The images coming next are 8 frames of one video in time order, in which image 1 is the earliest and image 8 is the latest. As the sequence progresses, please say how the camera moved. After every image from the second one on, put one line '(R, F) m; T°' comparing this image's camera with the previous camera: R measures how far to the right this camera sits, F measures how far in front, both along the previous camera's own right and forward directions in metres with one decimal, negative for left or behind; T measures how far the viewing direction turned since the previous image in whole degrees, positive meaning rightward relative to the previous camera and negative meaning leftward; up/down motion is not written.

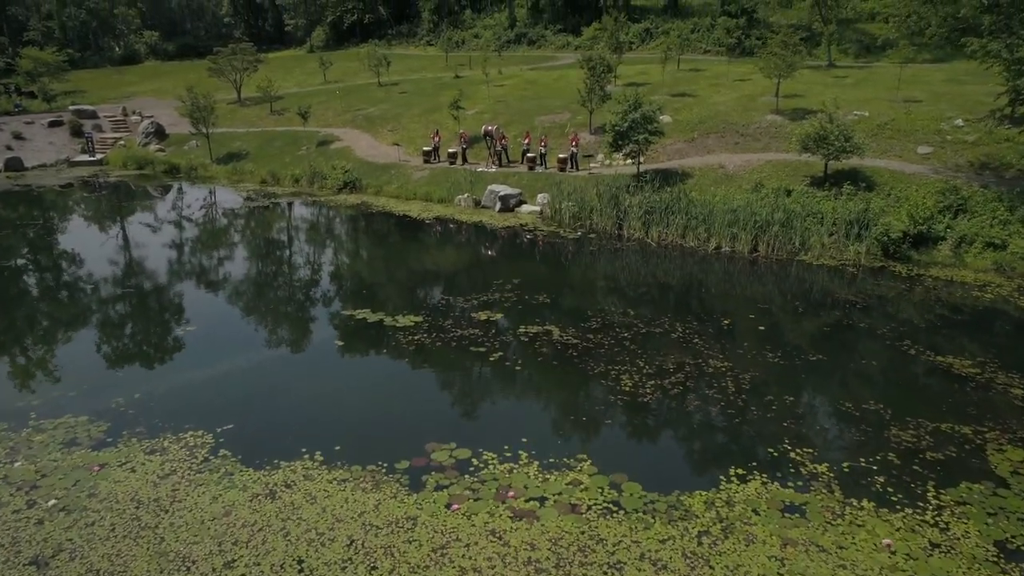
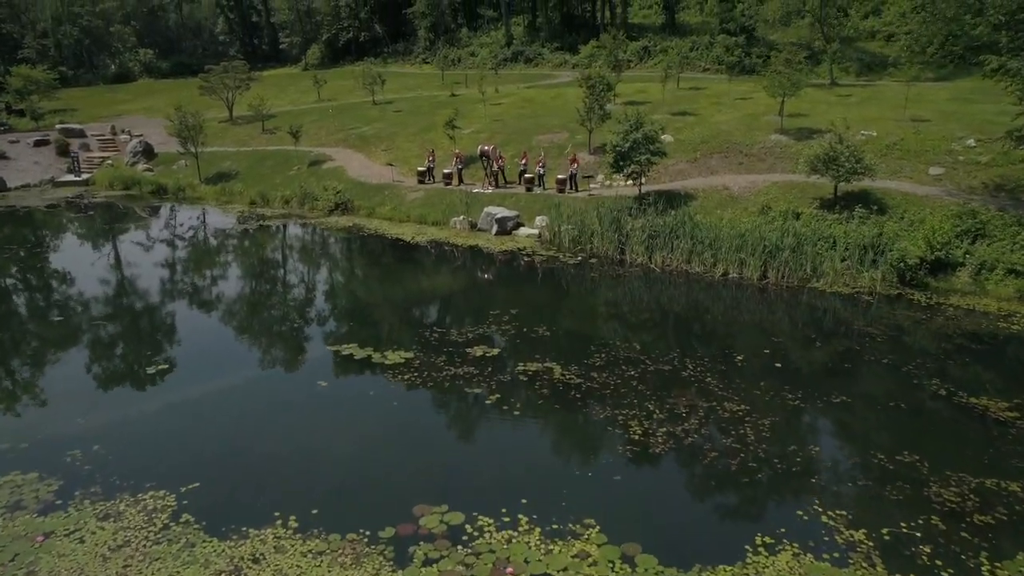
(0.0, +1.5) m; 0°
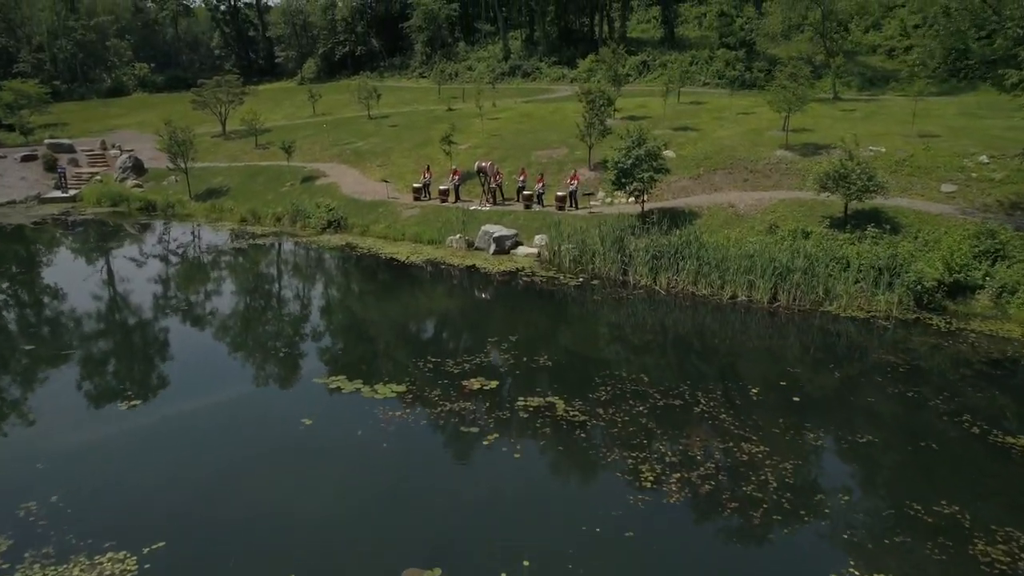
(-0.1, +1.3) m; 0°
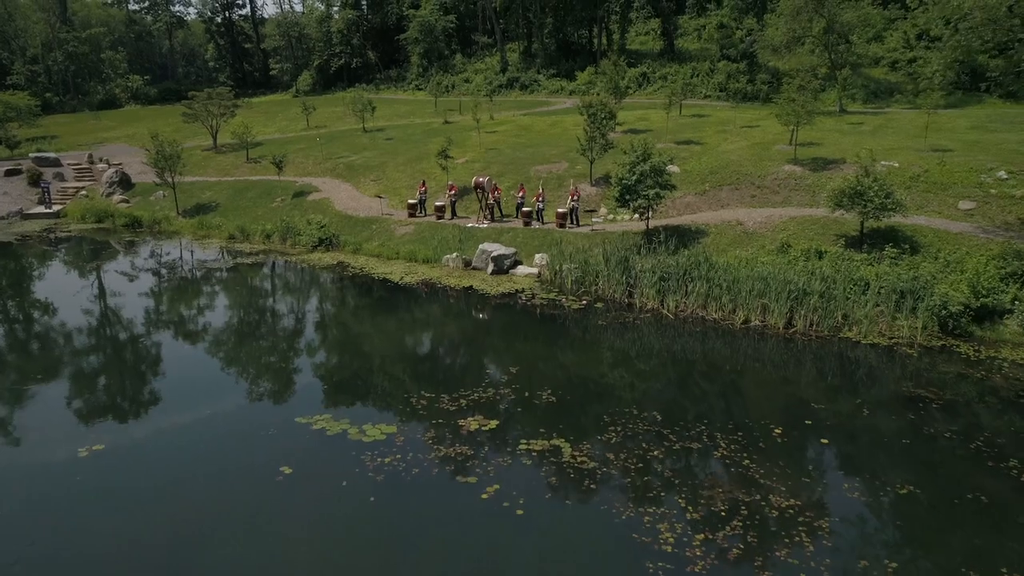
(-0.1, +1.6) m; 0°
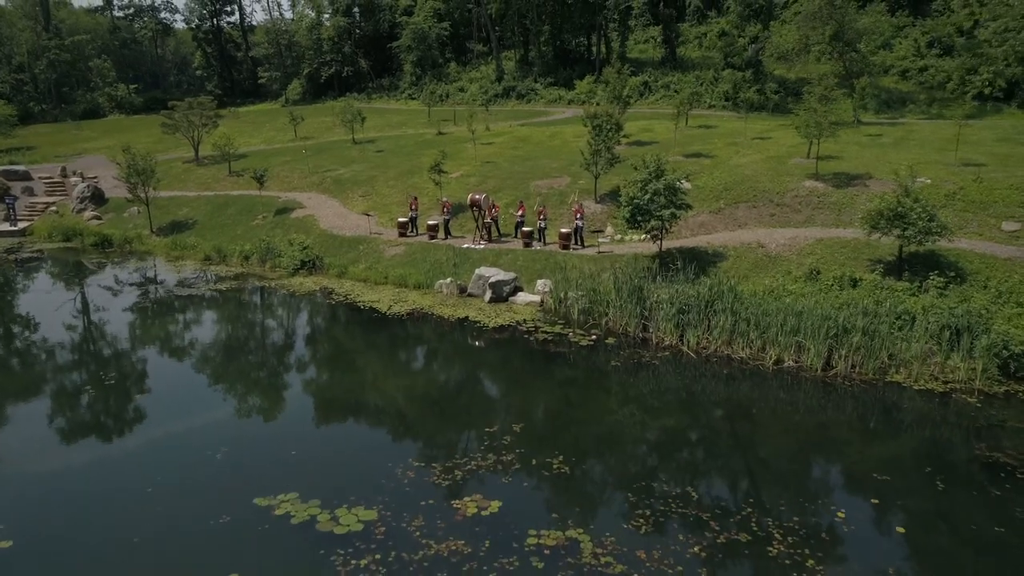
(-0.2, +3.1) m; 0°
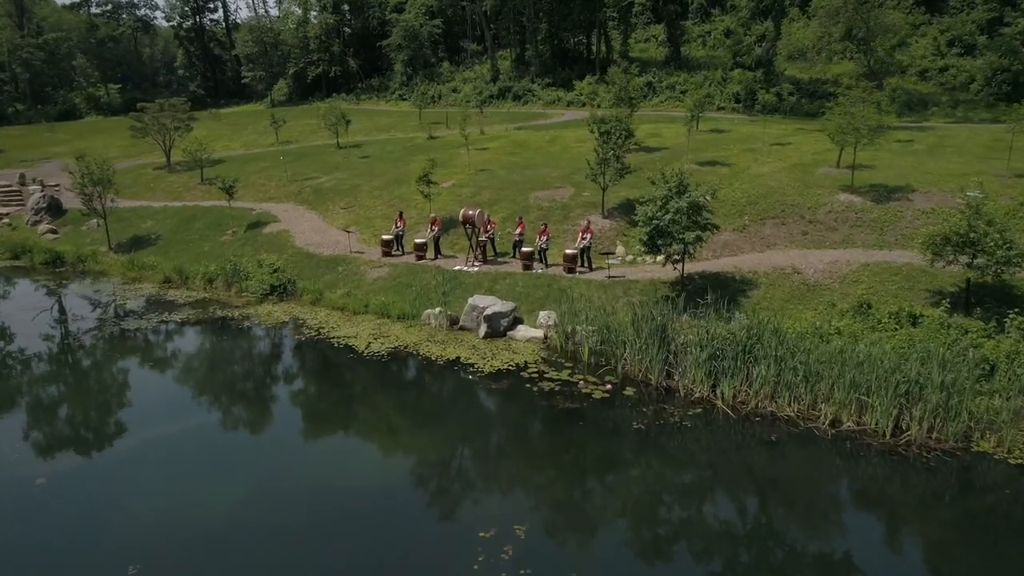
(-0.1, +4.2) m; 0°
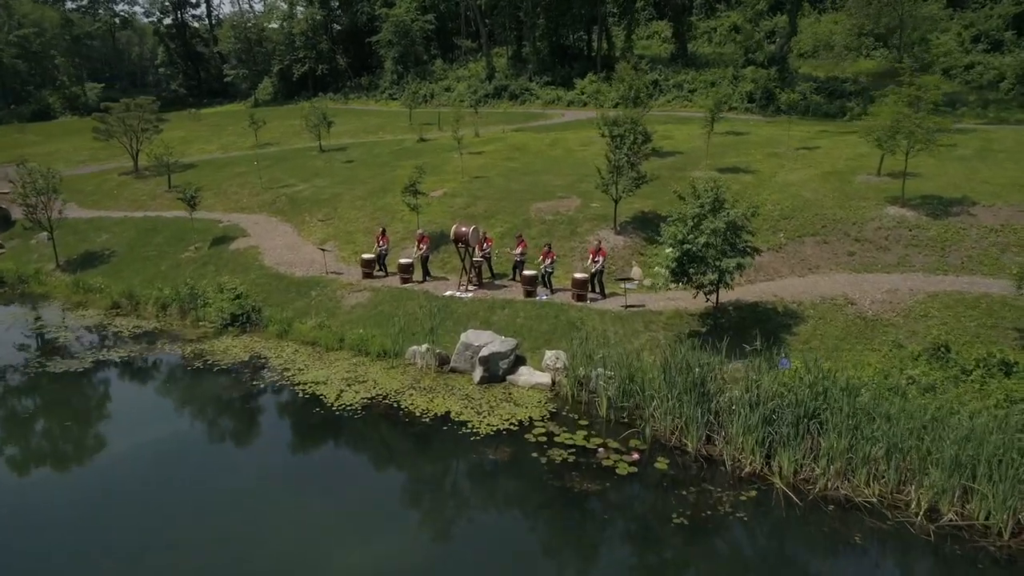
(-0.2, +4.4) m; 0°
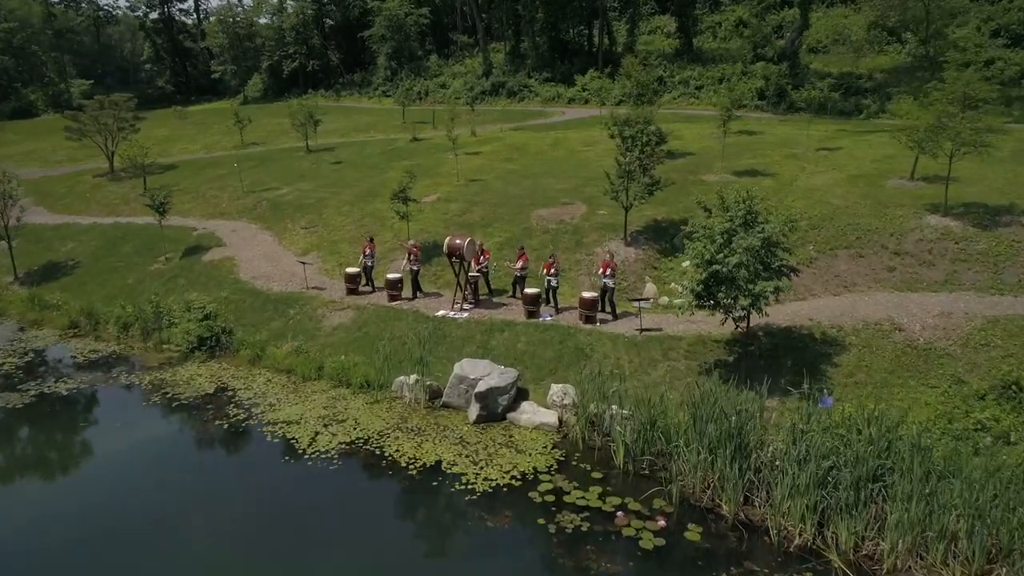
(-0.1, +2.9) m; 0°
